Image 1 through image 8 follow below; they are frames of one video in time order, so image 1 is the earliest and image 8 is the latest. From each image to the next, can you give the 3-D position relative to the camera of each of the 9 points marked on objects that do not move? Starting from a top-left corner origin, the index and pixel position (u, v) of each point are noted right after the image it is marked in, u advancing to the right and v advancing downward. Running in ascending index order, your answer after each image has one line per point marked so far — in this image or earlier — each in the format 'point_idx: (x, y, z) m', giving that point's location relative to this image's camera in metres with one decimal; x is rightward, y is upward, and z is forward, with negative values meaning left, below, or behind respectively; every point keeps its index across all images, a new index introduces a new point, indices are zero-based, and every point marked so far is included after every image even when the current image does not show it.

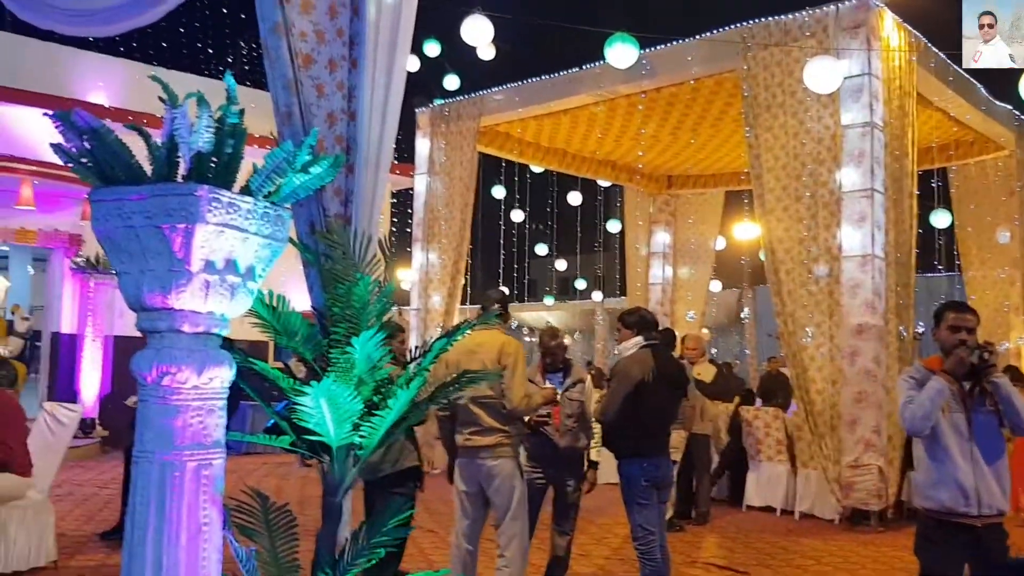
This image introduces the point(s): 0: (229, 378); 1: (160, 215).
0: (-0.7, -0.2, +2.2) m
1: (-0.8, +0.2, +2.1) m
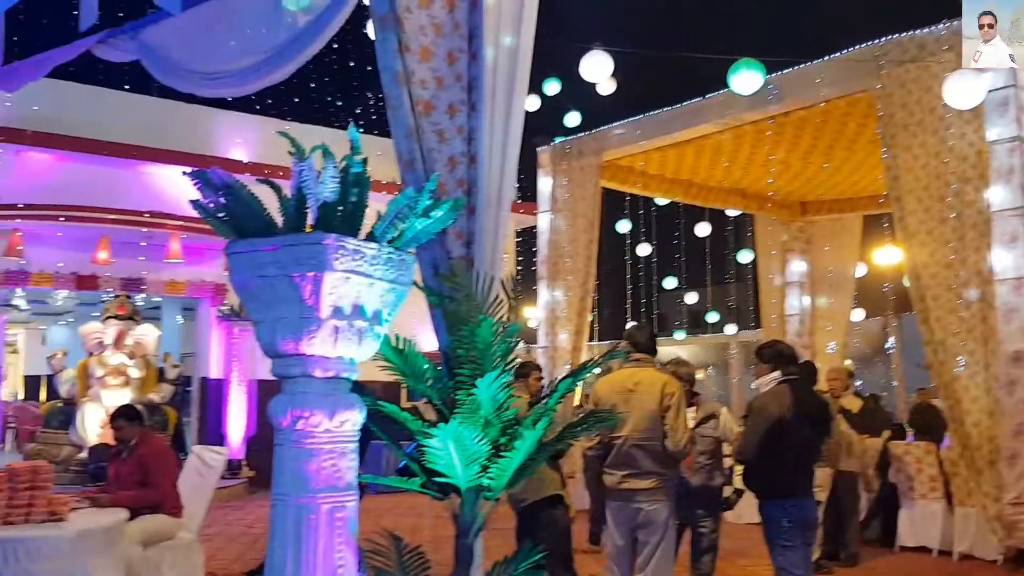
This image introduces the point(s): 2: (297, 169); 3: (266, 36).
0: (-0.4, -0.3, +2.3) m
1: (-0.5, +0.1, +2.2) m
2: (-0.5, +0.3, +2.3) m
3: (-1.4, +1.4, +5.4) m
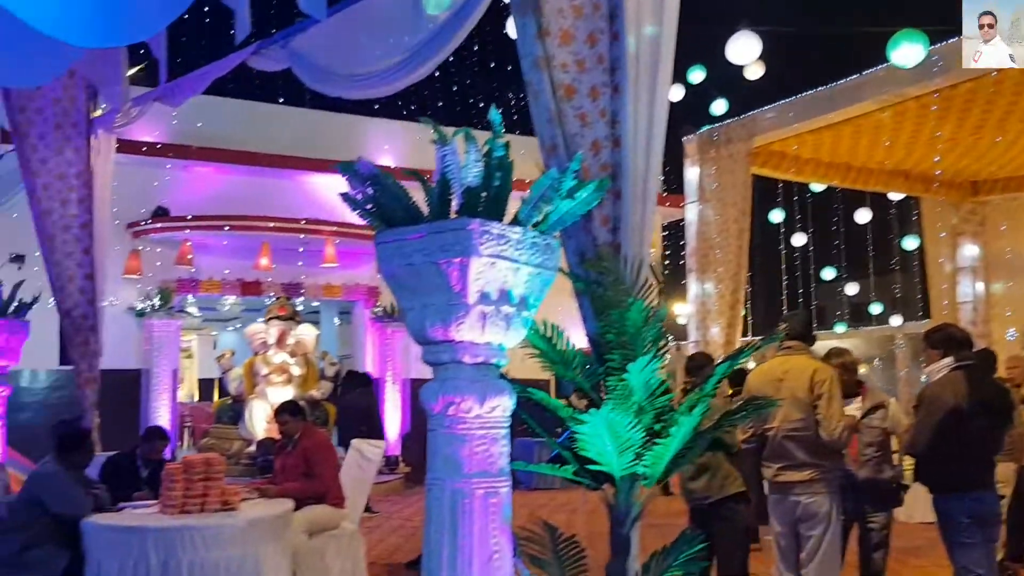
0: (0.0, -0.3, +2.3) m
1: (-0.2, +0.1, +2.2) m
2: (-0.2, +0.3, +2.3) m
3: (-0.6, +1.5, +5.5) m
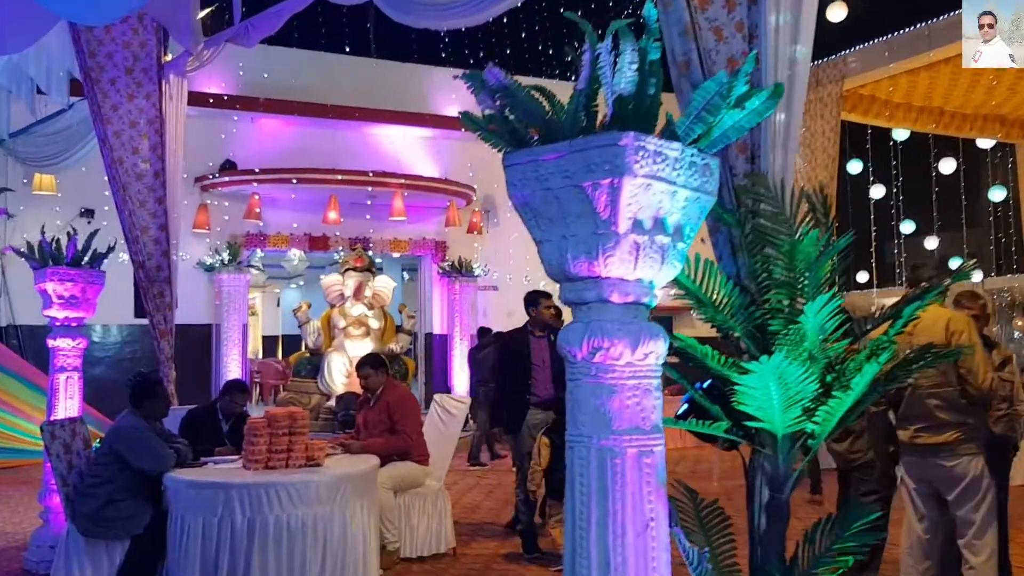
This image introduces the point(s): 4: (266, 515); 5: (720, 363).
0: (+0.3, -0.1, +1.9) m
1: (+0.1, +0.2, +1.9) m
2: (+0.1, +0.5, +2.0) m
3: (-0.1, +1.8, +5.1) m
4: (-1.1, -1.0, +4.2) m
5: (+0.5, -0.2, +2.2) m
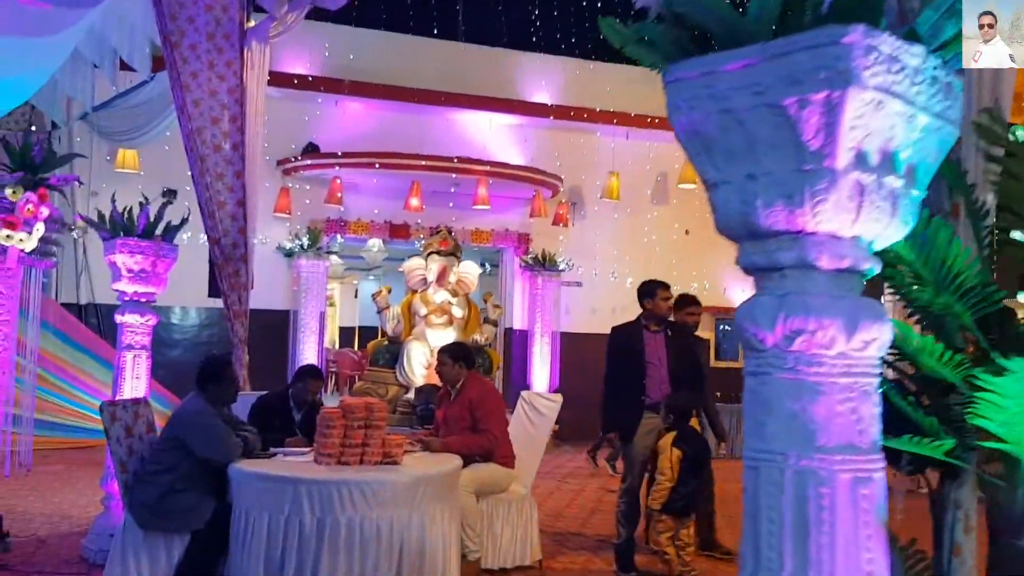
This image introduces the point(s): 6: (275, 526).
0: (+0.6, -0.1, +1.4) m
1: (+0.4, +0.3, +1.4) m
2: (+0.4, +0.5, +1.5) m
3: (+0.5, +1.8, +4.6) m
4: (-0.7, -0.9, +3.8) m
5: (+0.7, -0.1, +1.6) m
6: (-1.0, -1.0, +3.8) m
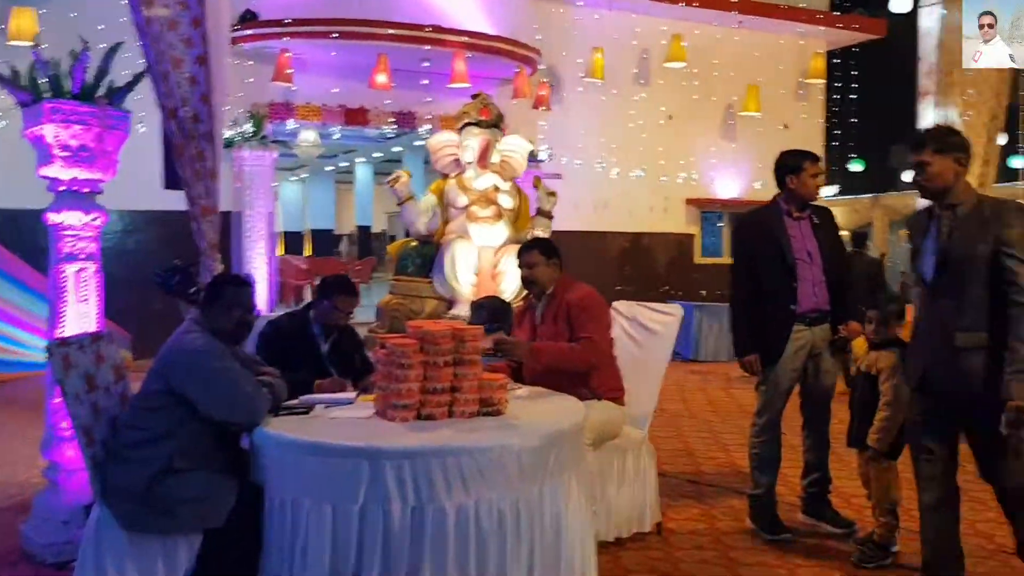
0: (+1.3, +0.1, +0.2) m
1: (+1.1, +0.4, +0.1) m
2: (+1.1, +0.7, +0.2) m
3: (+0.8, +2.3, +3.1) m
4: (-0.2, -0.6, +2.5) m
5: (+1.5, 0.0, +0.4) m
6: (-0.4, -0.6, +2.5) m
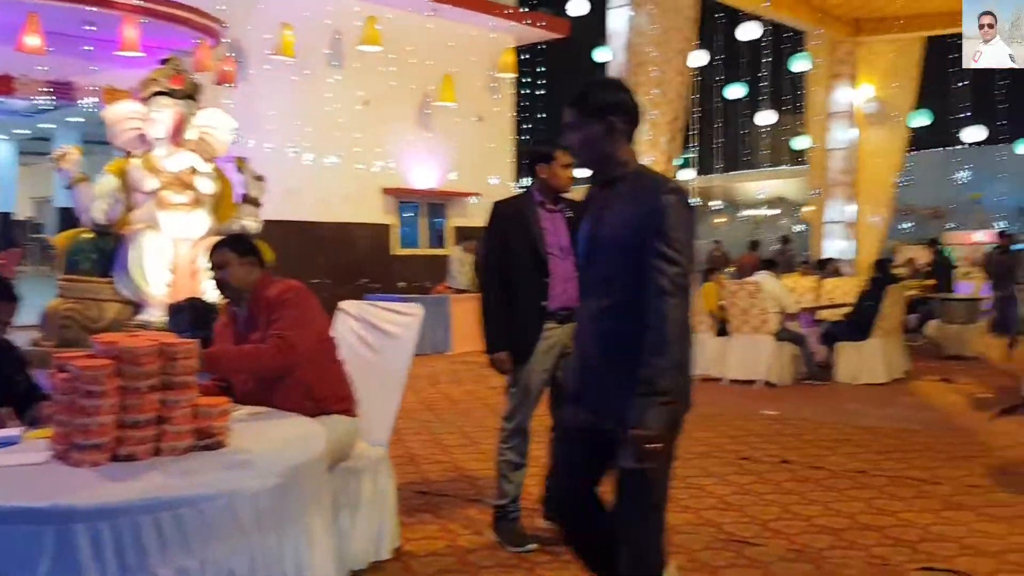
0: (+1.4, +0.1, +0.2) m
1: (+1.3, +0.4, +0.1) m
2: (+1.3, +0.7, +0.1) m
3: (0.0, +2.3, +2.8) m
4: (-0.7, -0.6, +1.9) m
5: (+1.5, 0.0, +0.5) m
6: (-1.0, -0.6, +1.9) m
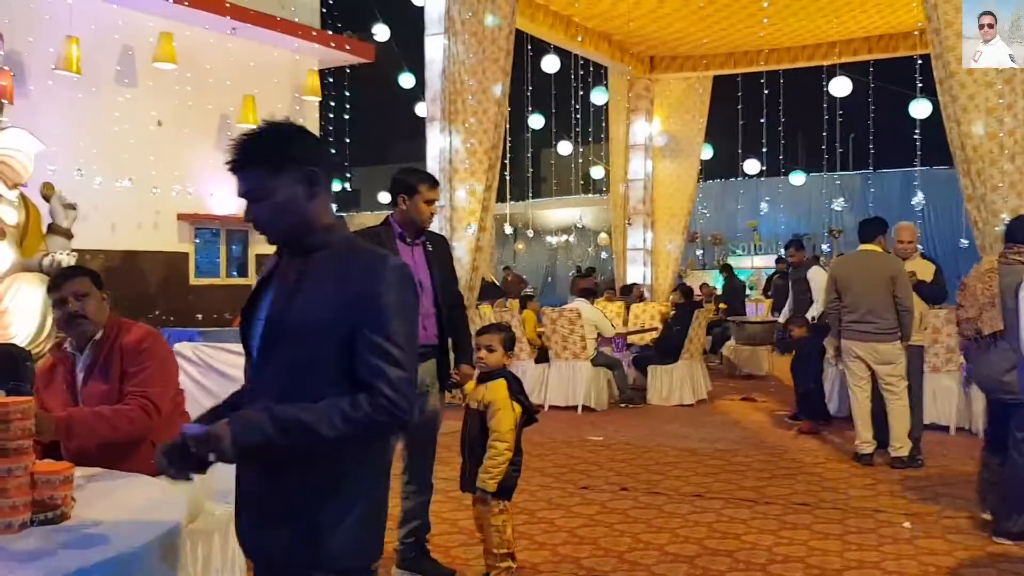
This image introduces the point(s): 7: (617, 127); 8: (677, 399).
0: (+1.6, 0.0, +0.5) m
1: (+1.5, +0.4, +0.3) m
2: (+1.5, +0.6, +0.4) m
3: (-0.4, +2.2, +2.7) m
4: (-0.9, -0.7, +1.6) m
5: (+1.6, 0.0, +0.7) m
6: (-1.1, -0.7, +1.5) m
7: (+1.6, +1.8, +10.8) m
8: (+1.5, -1.0, +8.5) m
